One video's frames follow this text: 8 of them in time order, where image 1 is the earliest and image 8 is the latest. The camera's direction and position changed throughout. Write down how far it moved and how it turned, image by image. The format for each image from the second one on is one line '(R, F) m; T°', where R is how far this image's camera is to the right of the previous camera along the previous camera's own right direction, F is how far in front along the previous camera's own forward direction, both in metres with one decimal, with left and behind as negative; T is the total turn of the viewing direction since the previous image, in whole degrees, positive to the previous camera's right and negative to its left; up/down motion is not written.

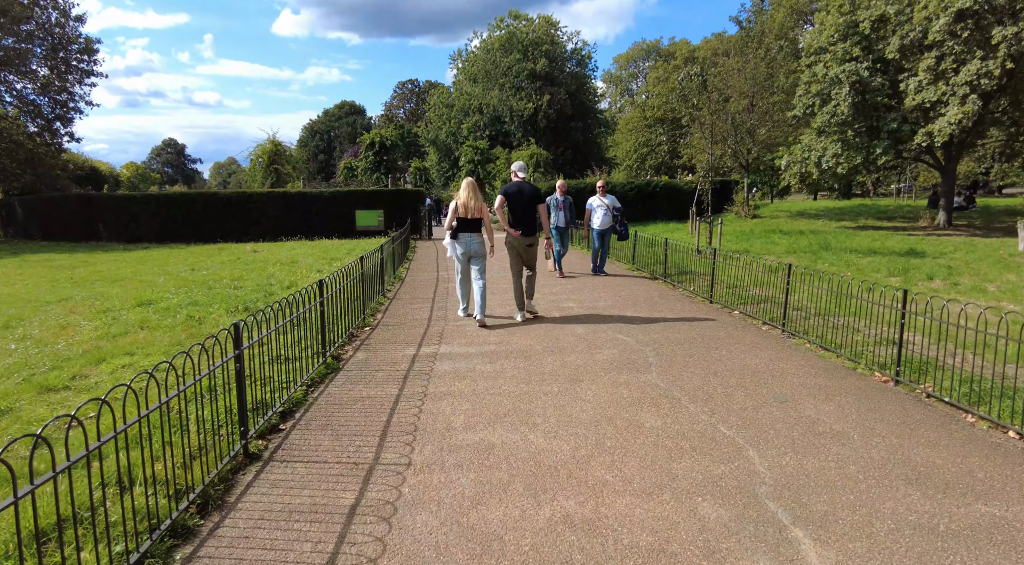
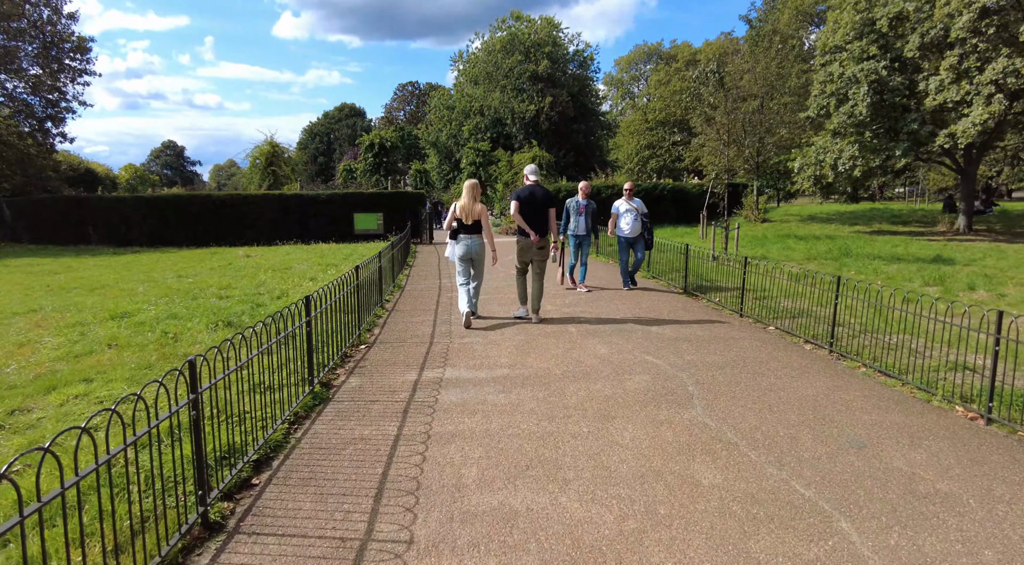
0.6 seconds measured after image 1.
(-0.1, +0.8) m; 0°
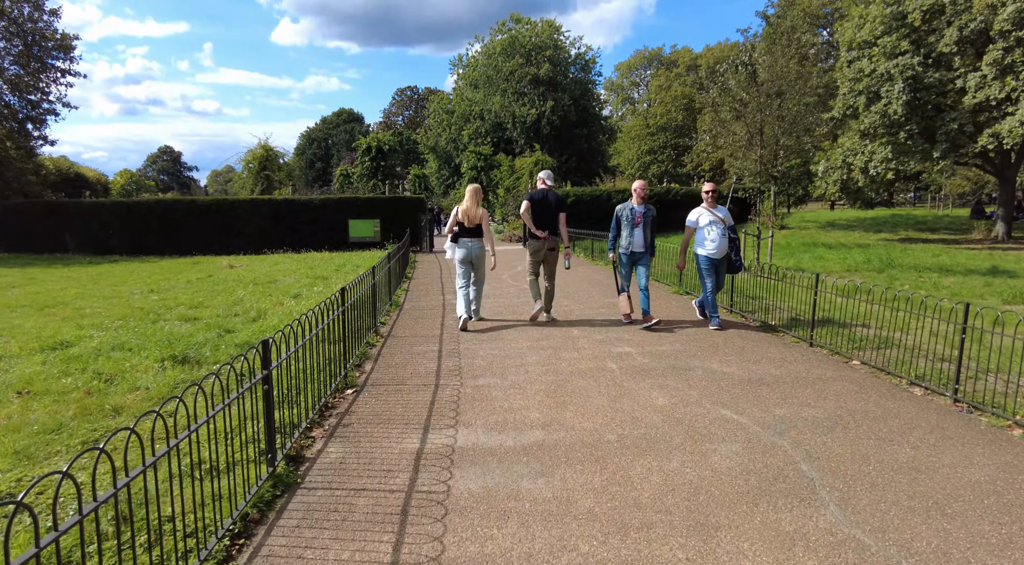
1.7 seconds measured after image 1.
(-0.2, +1.5) m; 0°
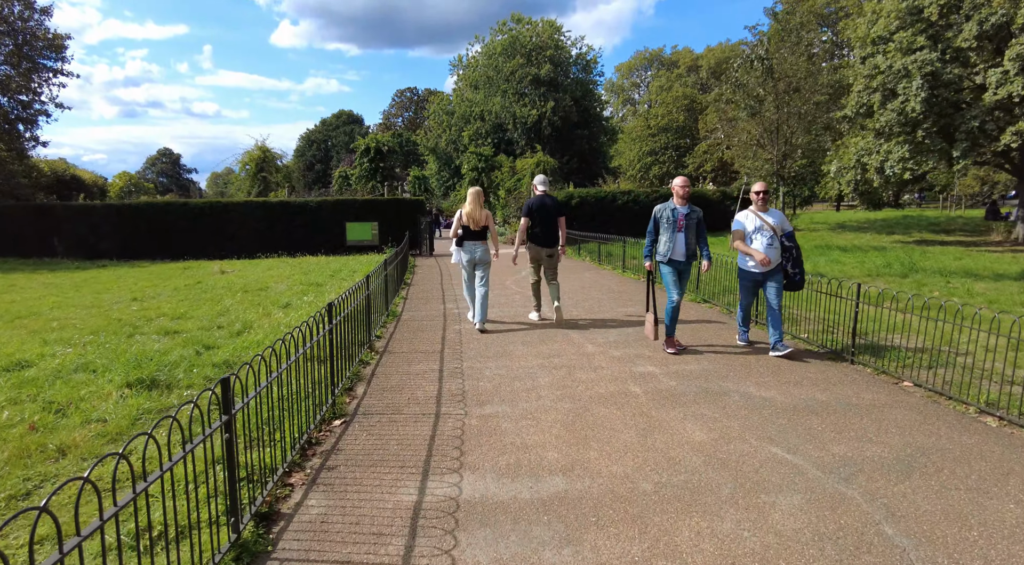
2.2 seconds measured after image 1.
(-0.1, +0.7) m; 0°
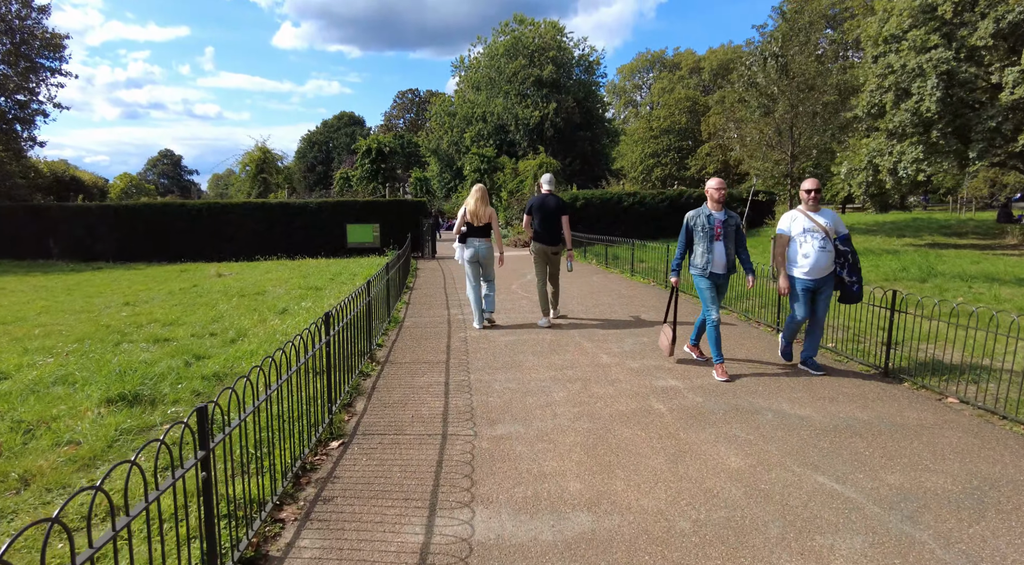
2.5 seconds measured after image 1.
(-0.1, +0.4) m; 0°
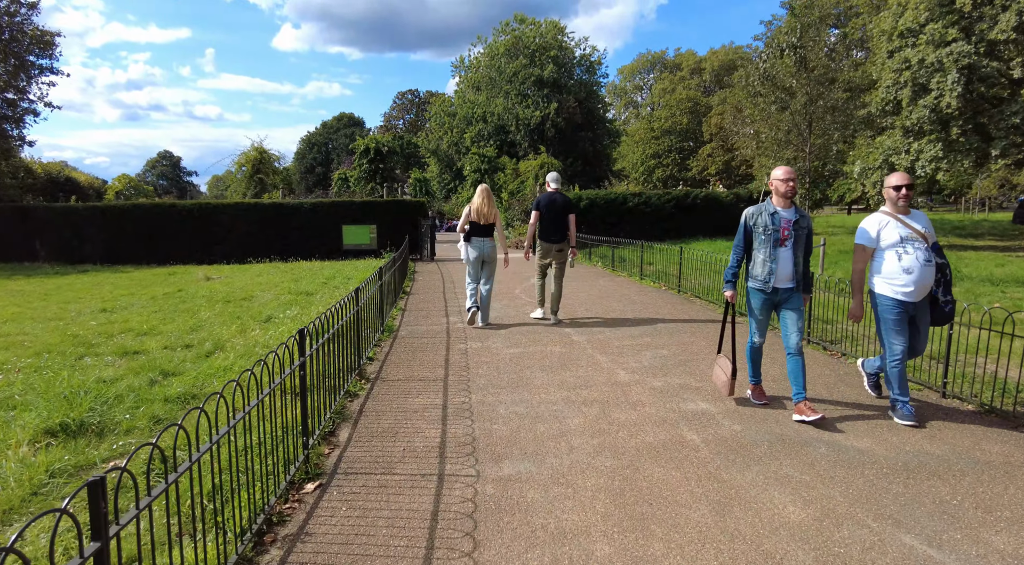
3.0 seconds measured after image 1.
(-0.1, +0.7) m; 0°
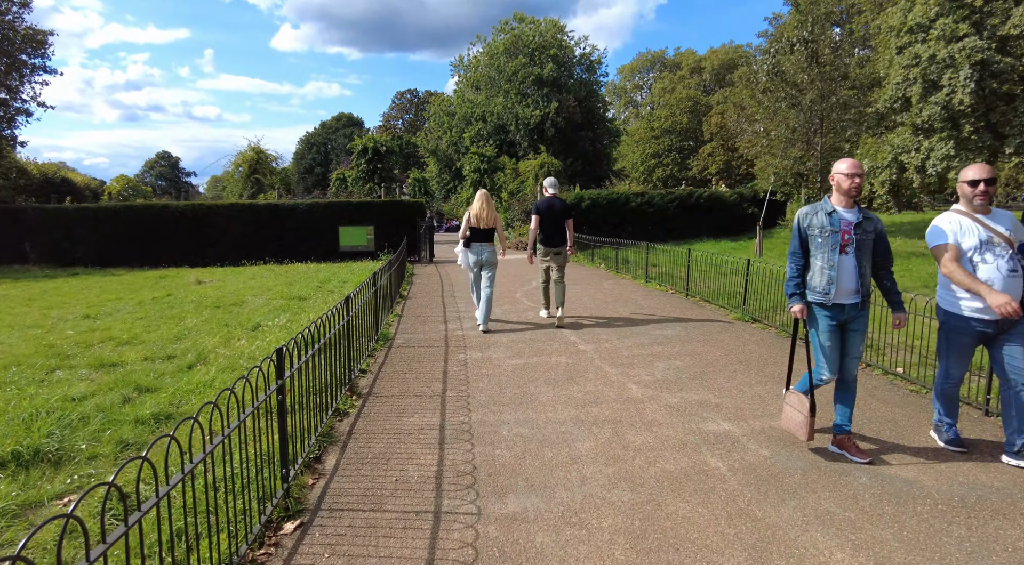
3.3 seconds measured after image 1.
(0.0, +0.4) m; 0°
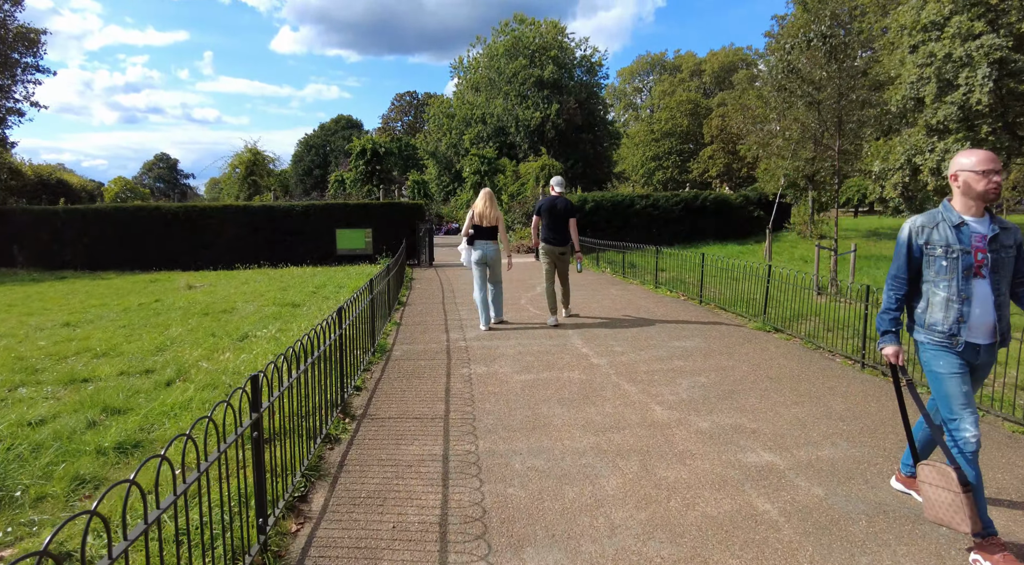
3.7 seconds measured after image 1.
(-0.1, +0.5) m; 0°
